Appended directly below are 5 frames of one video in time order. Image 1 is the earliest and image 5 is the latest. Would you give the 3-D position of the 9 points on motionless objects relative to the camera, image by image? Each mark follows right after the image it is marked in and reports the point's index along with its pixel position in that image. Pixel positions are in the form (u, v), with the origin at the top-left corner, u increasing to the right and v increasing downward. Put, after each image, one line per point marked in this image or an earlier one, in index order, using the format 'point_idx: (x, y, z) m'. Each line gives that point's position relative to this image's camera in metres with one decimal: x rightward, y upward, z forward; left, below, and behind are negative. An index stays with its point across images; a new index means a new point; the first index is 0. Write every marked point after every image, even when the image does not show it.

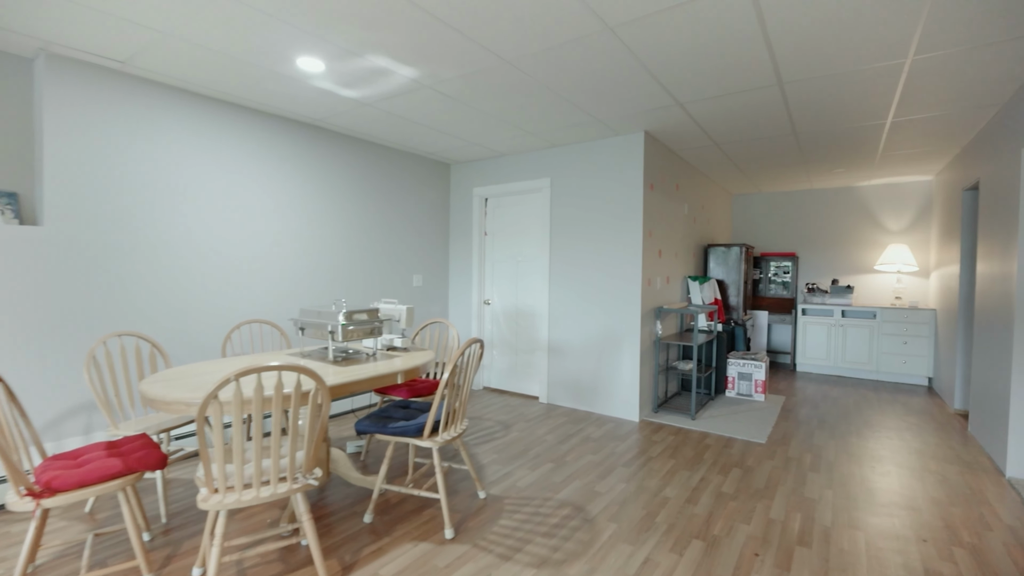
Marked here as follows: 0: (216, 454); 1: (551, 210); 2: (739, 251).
0: (-1.0, -0.6, +1.5) m
1: (+0.3, +0.7, +4.1) m
2: (+2.5, +0.4, +5.0) m
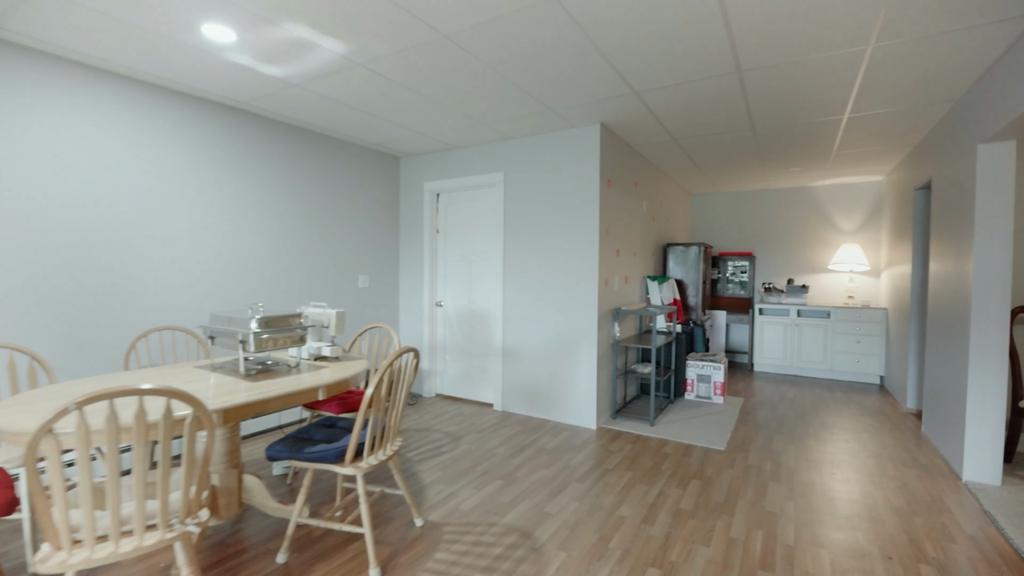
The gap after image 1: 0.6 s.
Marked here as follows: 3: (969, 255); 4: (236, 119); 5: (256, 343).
0: (-1.2, -0.6, +1.2) m
1: (-0.1, +0.7, +3.9) m
2: (+2.0, +0.4, +4.9) m
3: (+2.5, +0.2, +2.6) m
4: (-1.9, +1.2, +3.2) m
5: (-1.2, -0.2, +2.1) m
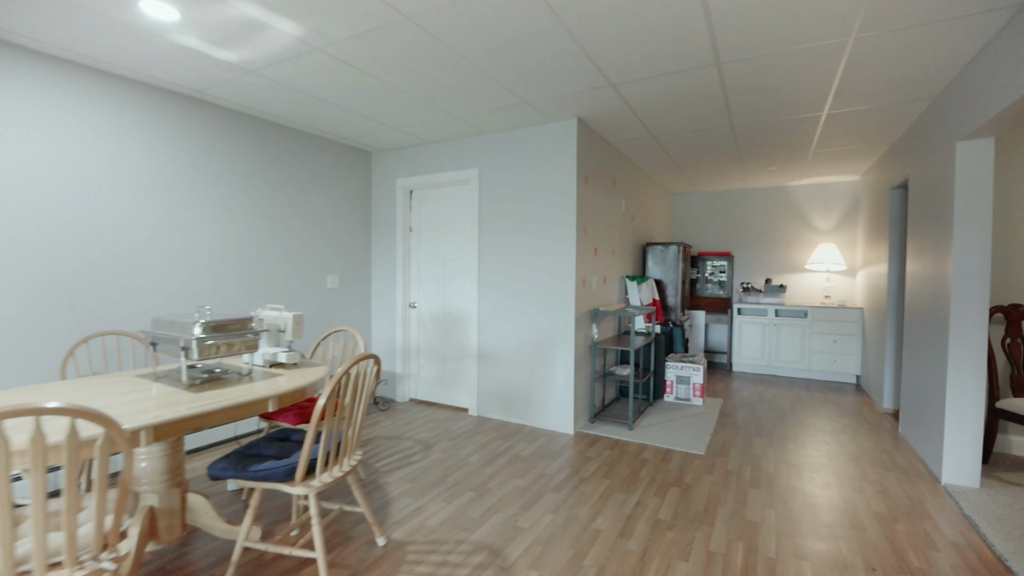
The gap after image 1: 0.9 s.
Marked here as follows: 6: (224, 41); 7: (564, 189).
0: (-1.3, -0.6, +1.0) m
1: (-0.3, +0.7, +3.7) m
2: (+1.7, +0.4, +4.9) m
3: (+2.4, +0.2, +2.5) m
4: (-2.1, +1.1, +2.9) m
5: (-1.3, -0.3, +1.9) m
6: (-1.4, +1.2, +2.2) m
7: (+0.4, +0.7, +3.3) m
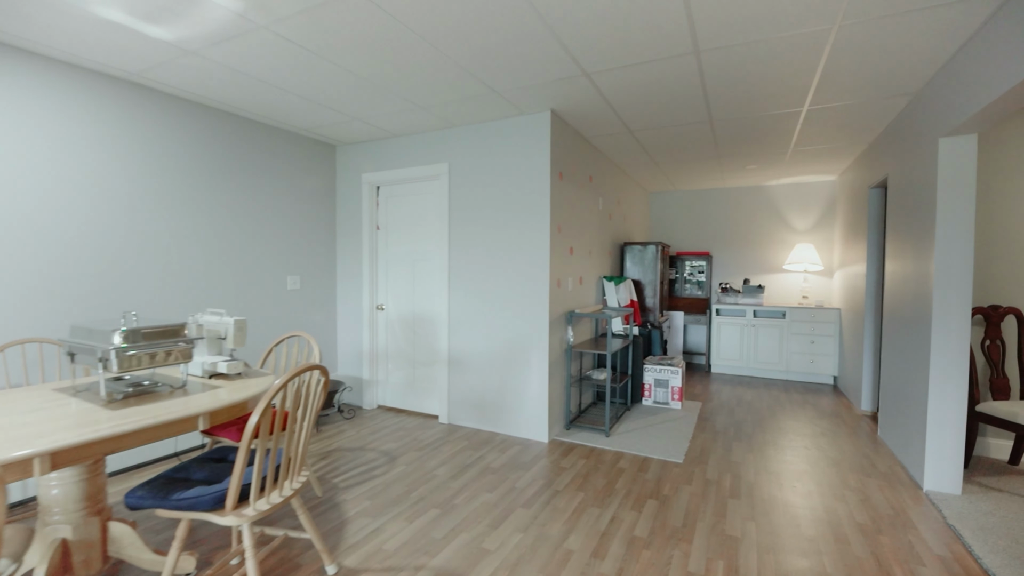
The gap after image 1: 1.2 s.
0: (-1.4, -0.6, +0.8) m
1: (-0.5, +0.7, +3.5) m
2: (+1.5, +0.4, +4.8) m
3: (+2.2, +0.2, +2.5) m
4: (-2.2, +1.1, +2.7) m
5: (-1.4, -0.3, +1.7) m
6: (-1.5, +1.2, +2.0) m
7: (+0.2, +0.7, +3.2) m
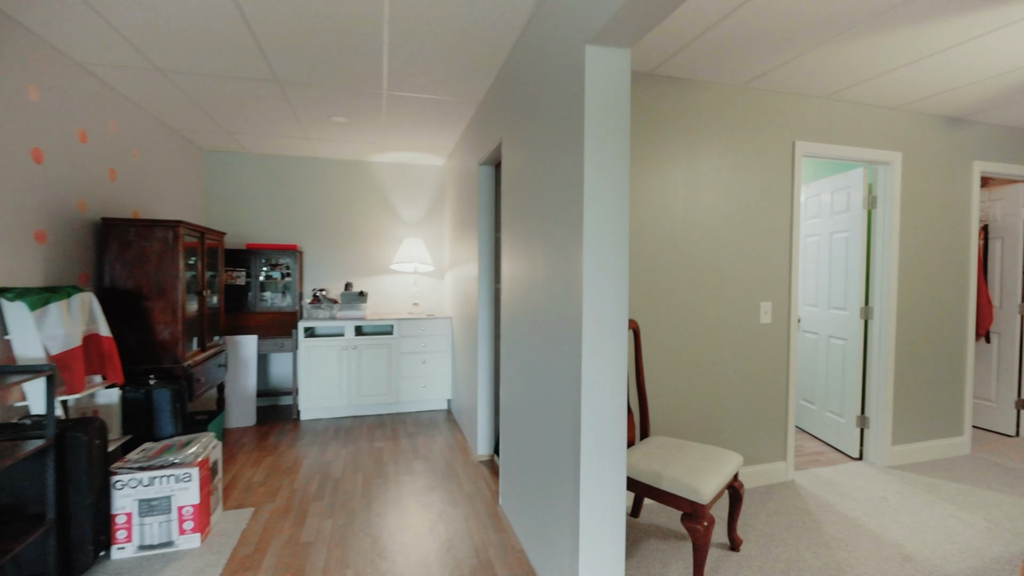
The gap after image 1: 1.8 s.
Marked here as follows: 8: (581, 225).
0: (-1.3, -0.7, -2.2) m
1: (-2.5, +0.5, +0.4) m
2: (-1.9, +0.3, +2.6) m
3: (+0.2, +0.1, +1.4) m
4: (-3.3, +1.0, -1.5) m
5: (-2.0, -0.4, -1.6) m
6: (-2.3, +1.0, -1.5) m
7: (-1.8, +0.6, +0.5) m
8: (+0.2, +0.2, +1.4) m
